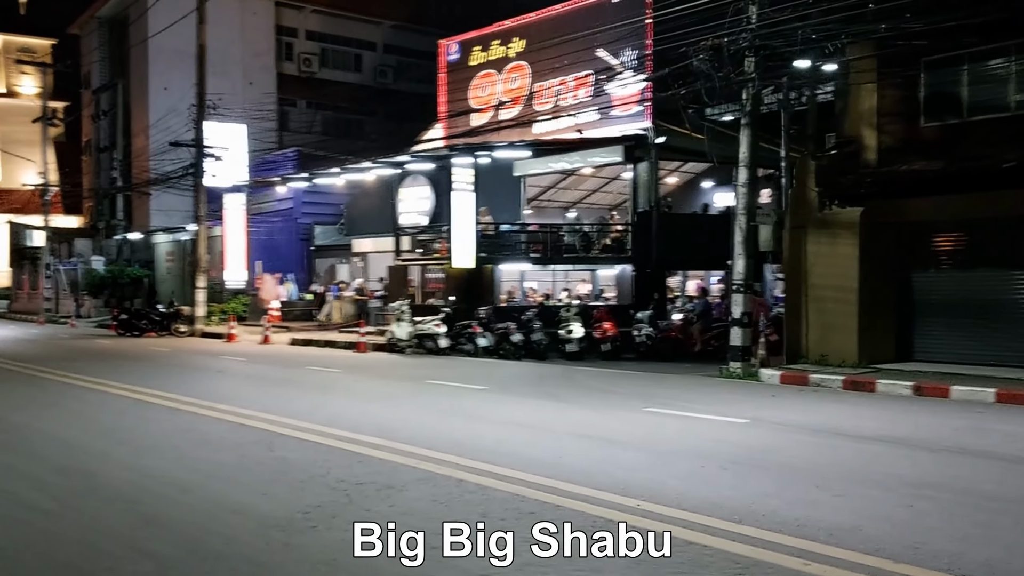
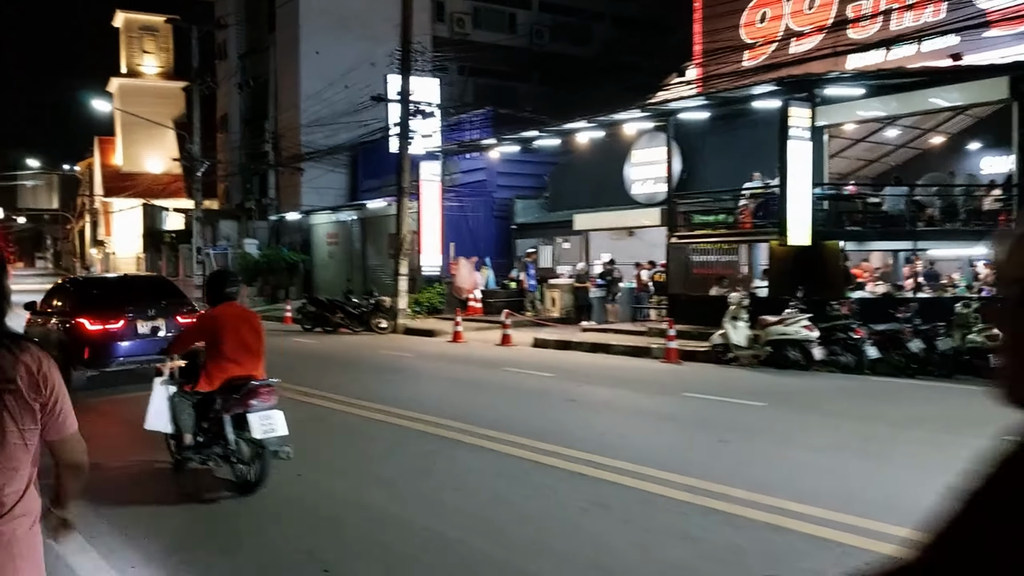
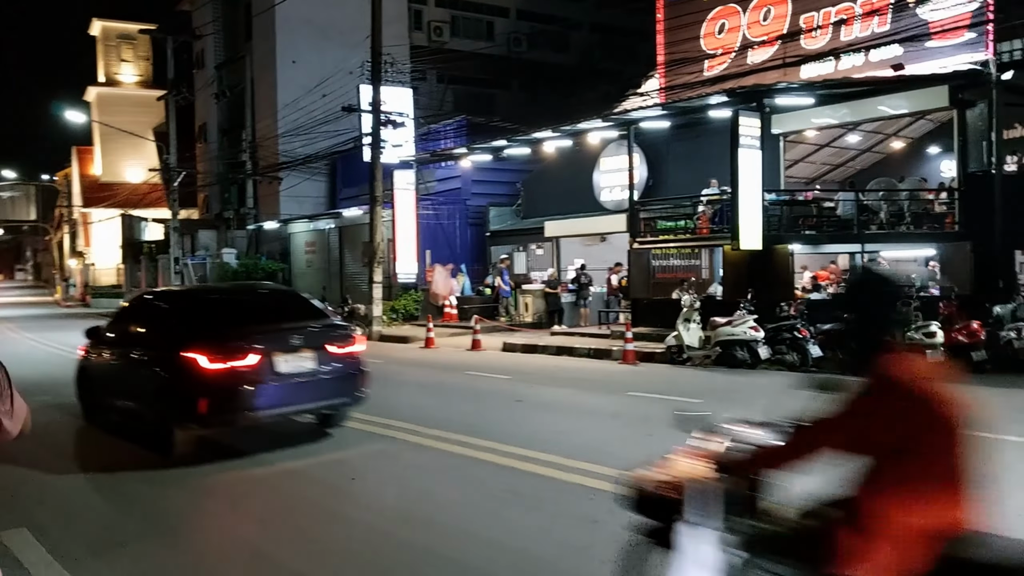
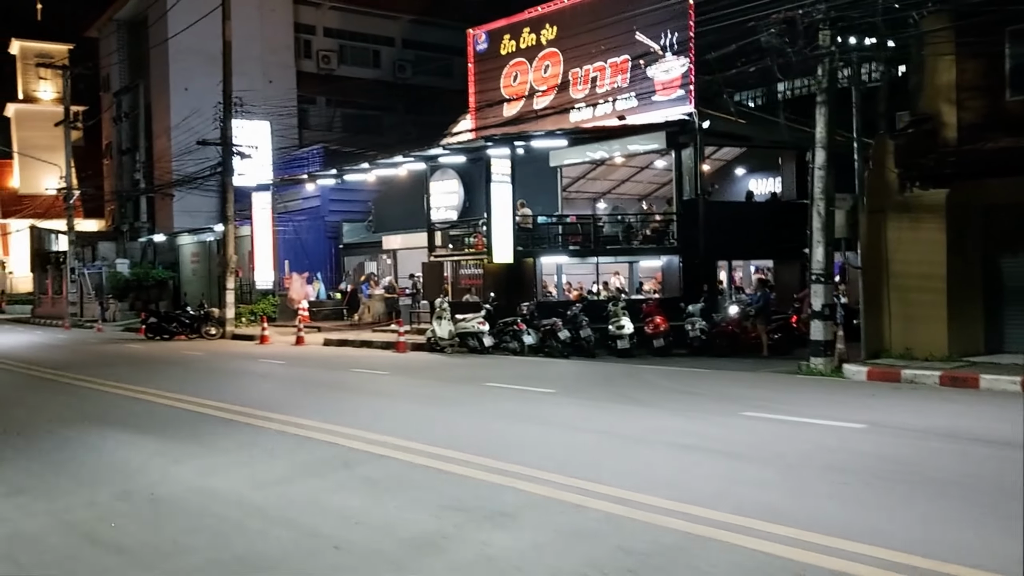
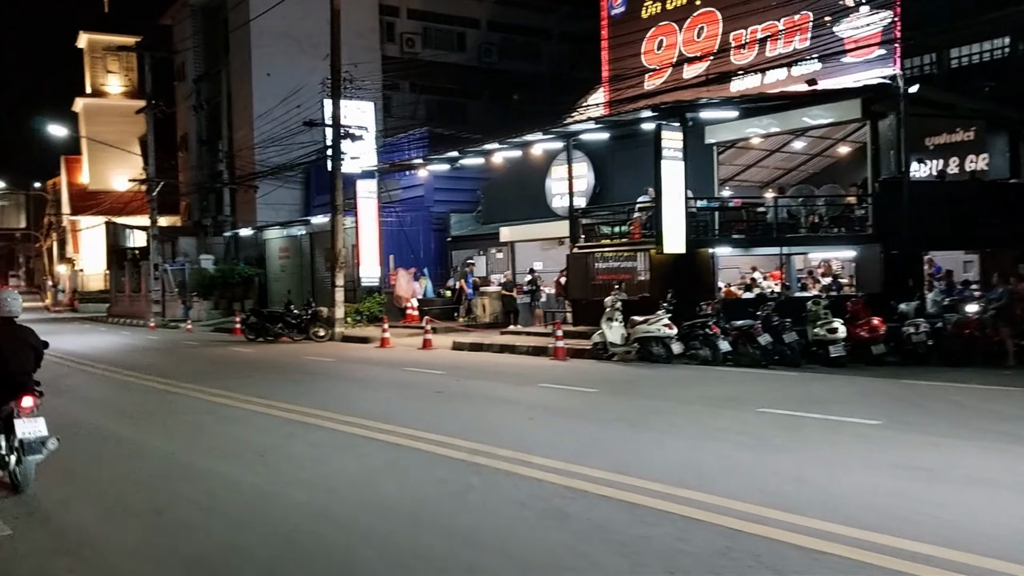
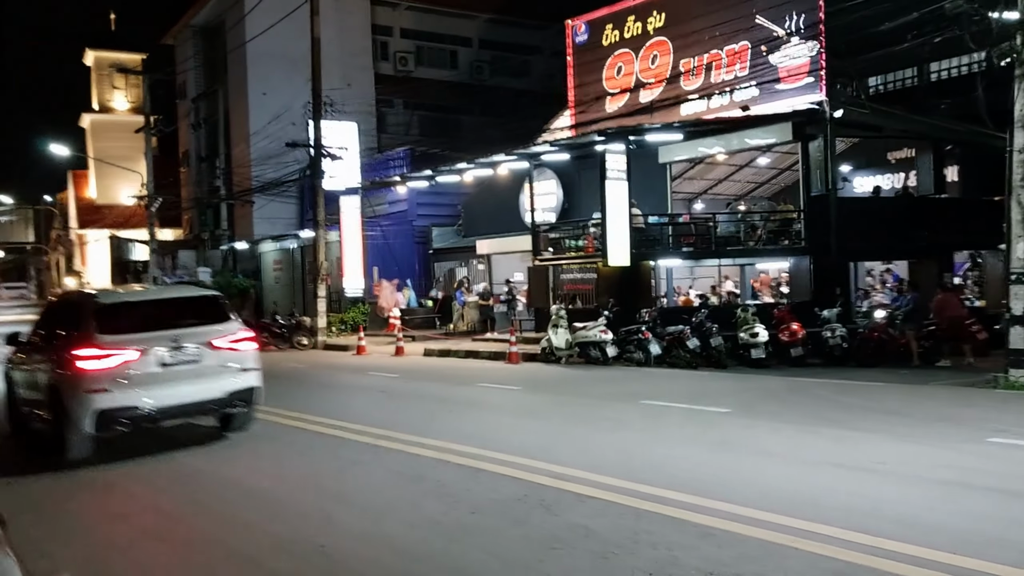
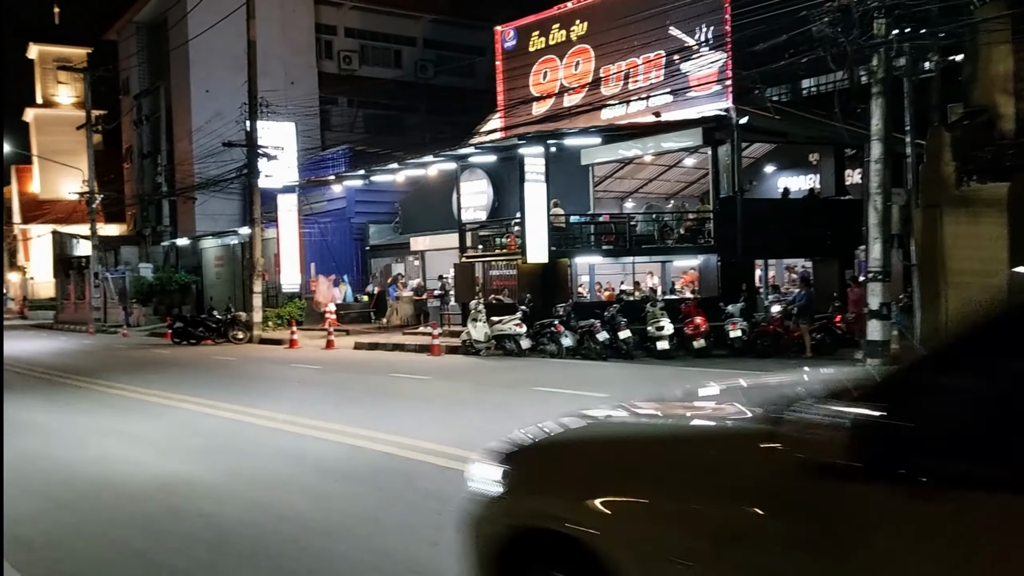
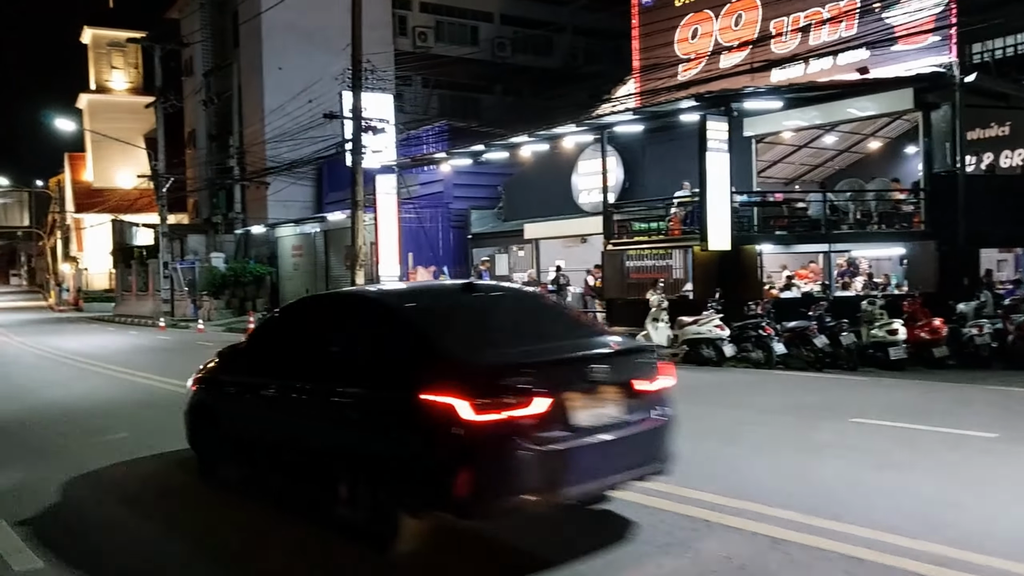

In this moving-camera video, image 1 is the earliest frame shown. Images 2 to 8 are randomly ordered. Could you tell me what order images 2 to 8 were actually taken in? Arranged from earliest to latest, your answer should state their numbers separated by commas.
4, 7, 6, 5, 8, 3, 2
